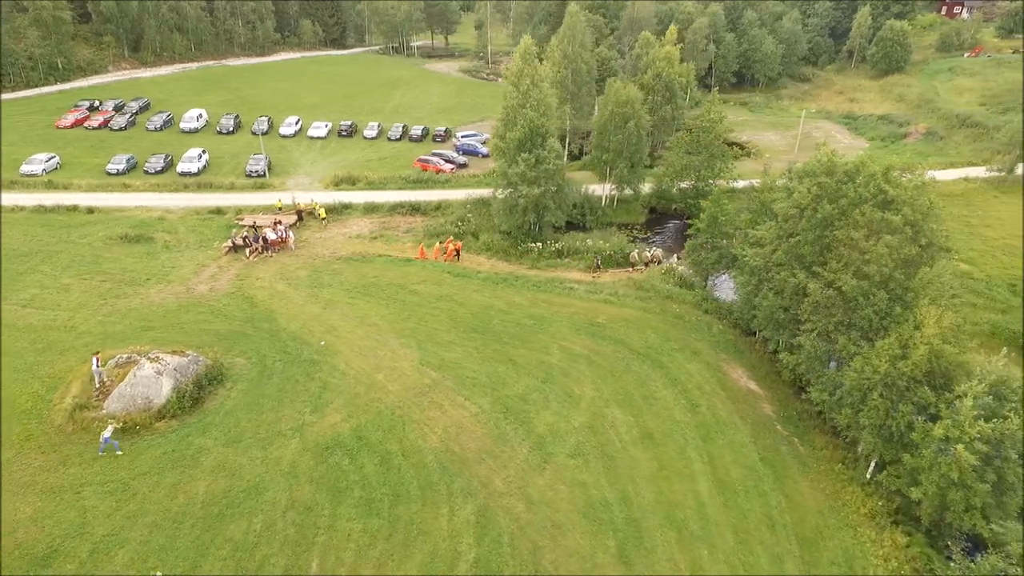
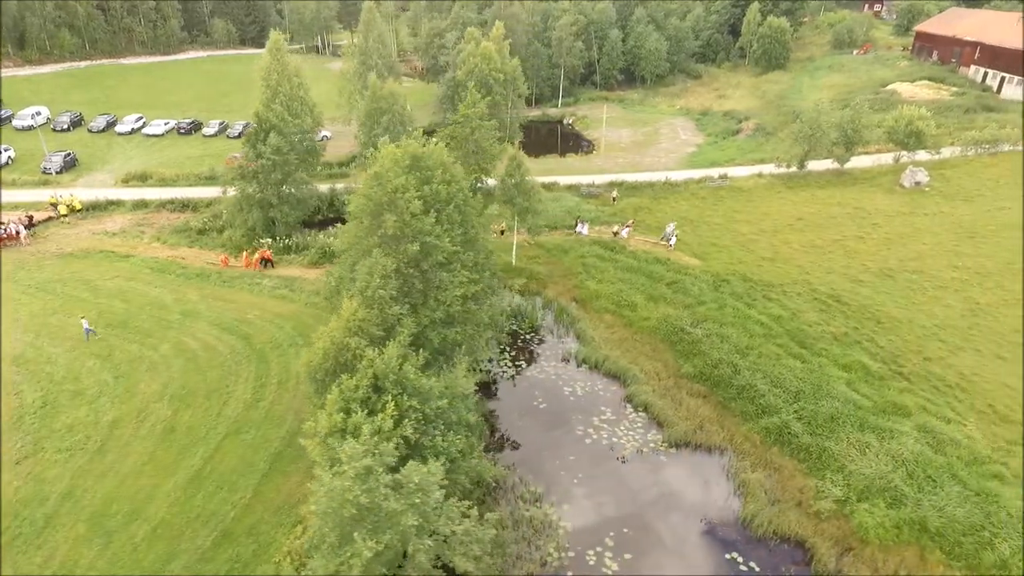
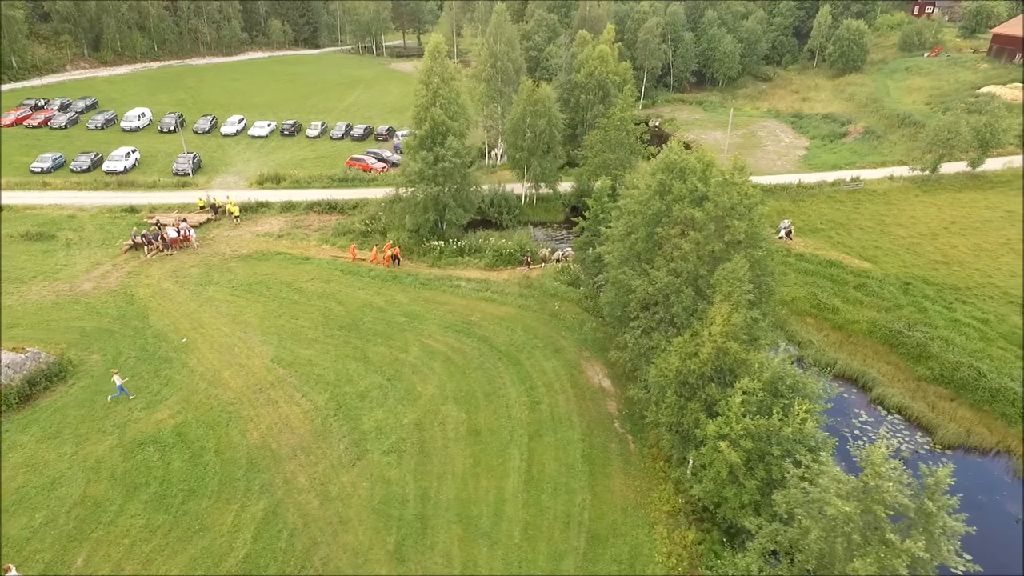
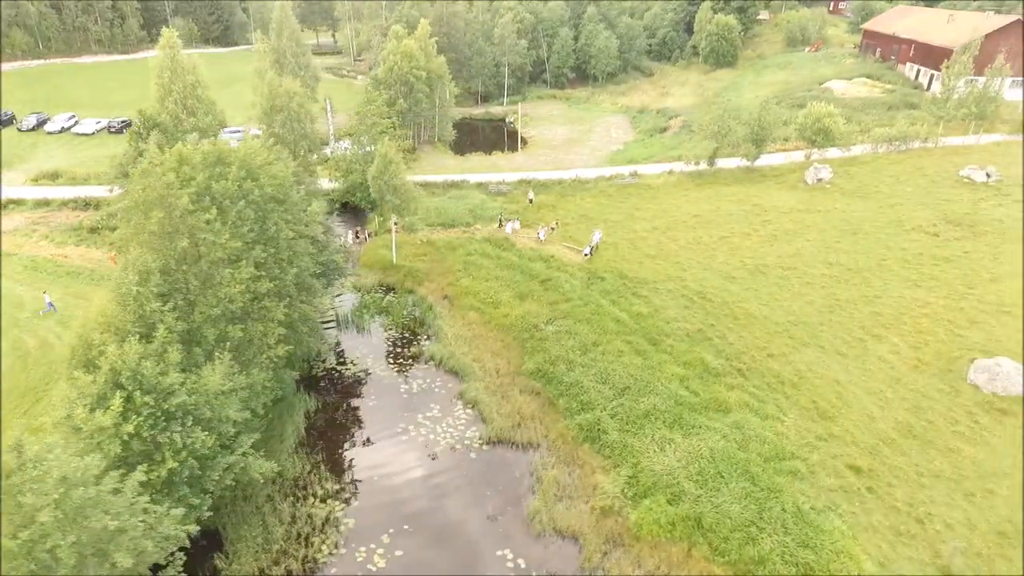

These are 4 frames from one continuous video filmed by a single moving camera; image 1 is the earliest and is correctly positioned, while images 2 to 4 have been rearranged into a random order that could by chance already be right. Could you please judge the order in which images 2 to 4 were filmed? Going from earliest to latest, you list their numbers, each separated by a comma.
3, 2, 4
